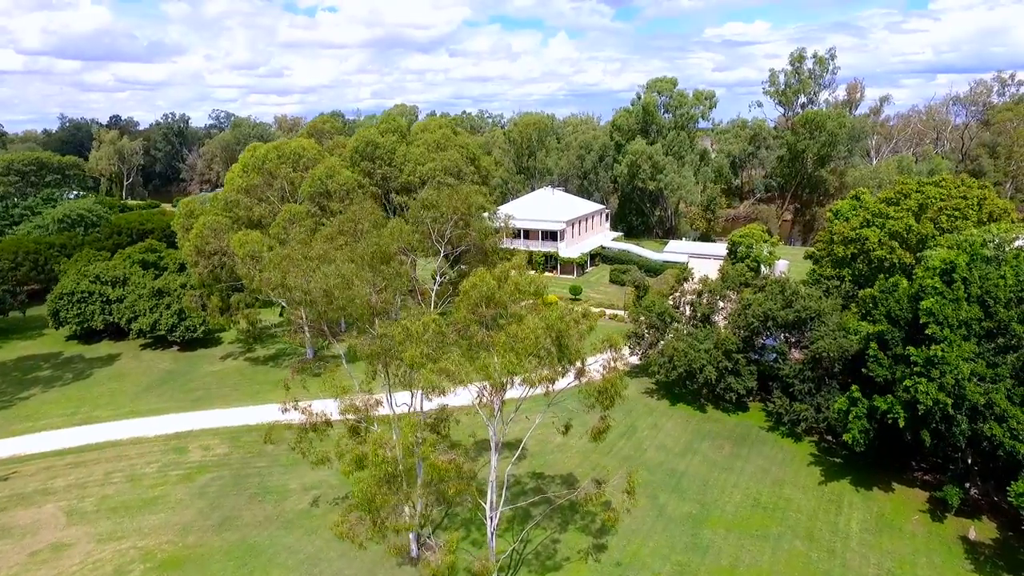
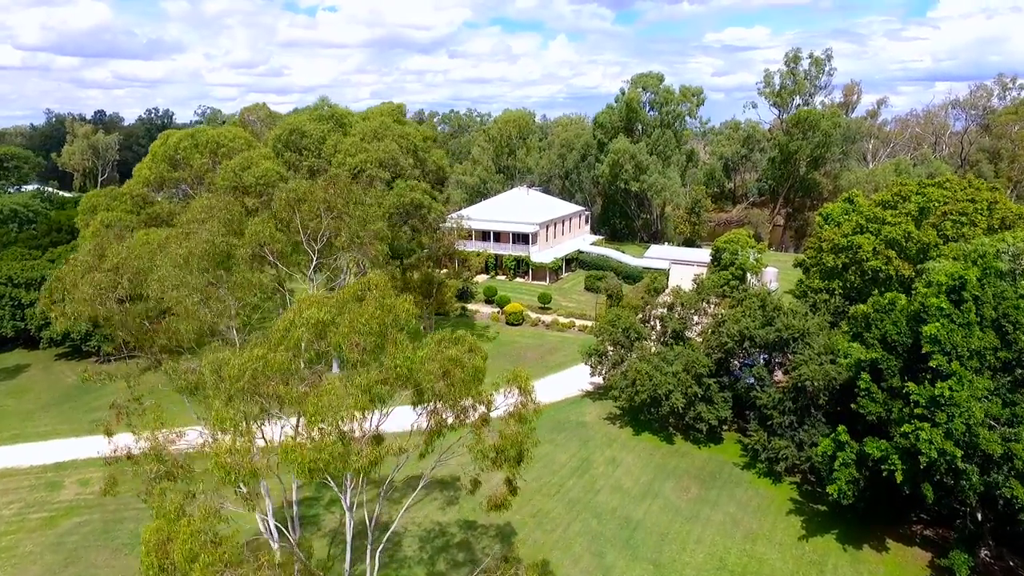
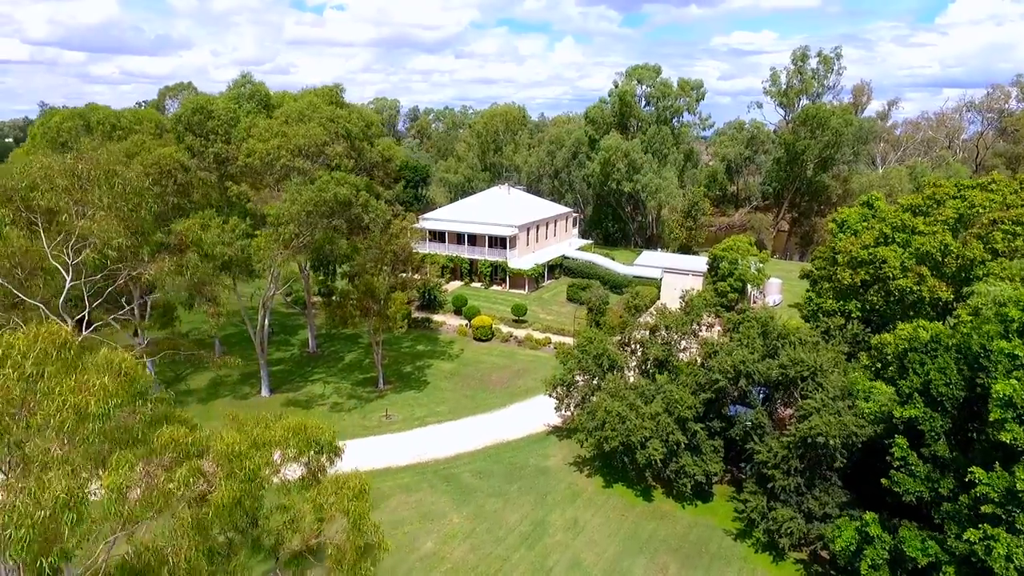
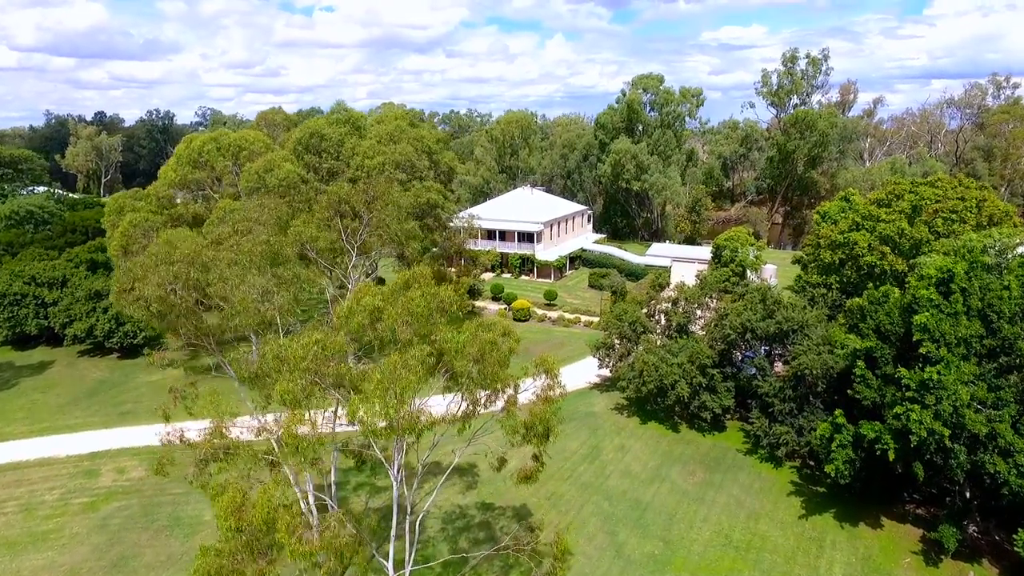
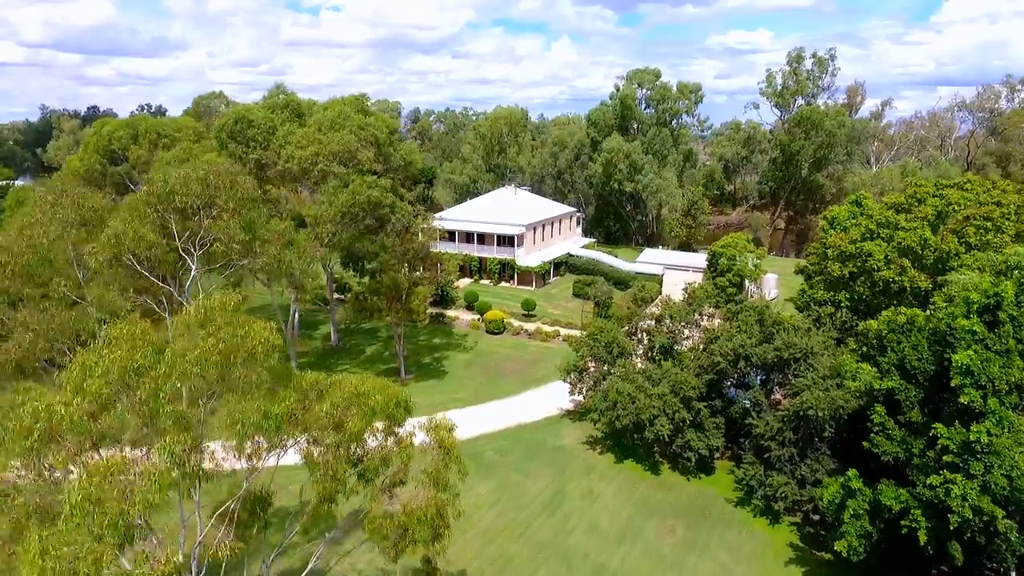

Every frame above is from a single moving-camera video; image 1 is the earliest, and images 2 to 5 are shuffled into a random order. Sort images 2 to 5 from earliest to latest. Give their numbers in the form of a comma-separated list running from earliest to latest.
4, 2, 5, 3
